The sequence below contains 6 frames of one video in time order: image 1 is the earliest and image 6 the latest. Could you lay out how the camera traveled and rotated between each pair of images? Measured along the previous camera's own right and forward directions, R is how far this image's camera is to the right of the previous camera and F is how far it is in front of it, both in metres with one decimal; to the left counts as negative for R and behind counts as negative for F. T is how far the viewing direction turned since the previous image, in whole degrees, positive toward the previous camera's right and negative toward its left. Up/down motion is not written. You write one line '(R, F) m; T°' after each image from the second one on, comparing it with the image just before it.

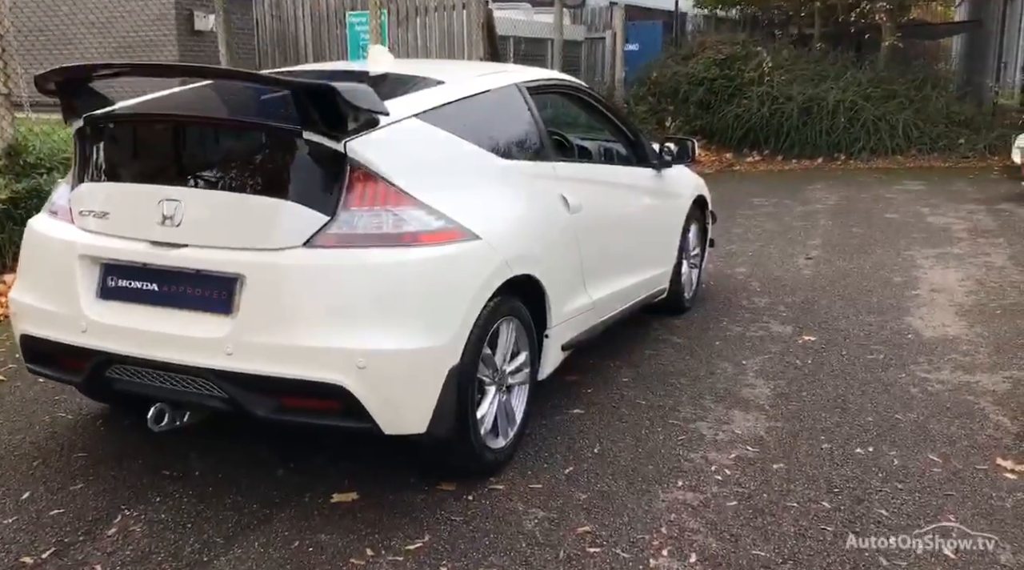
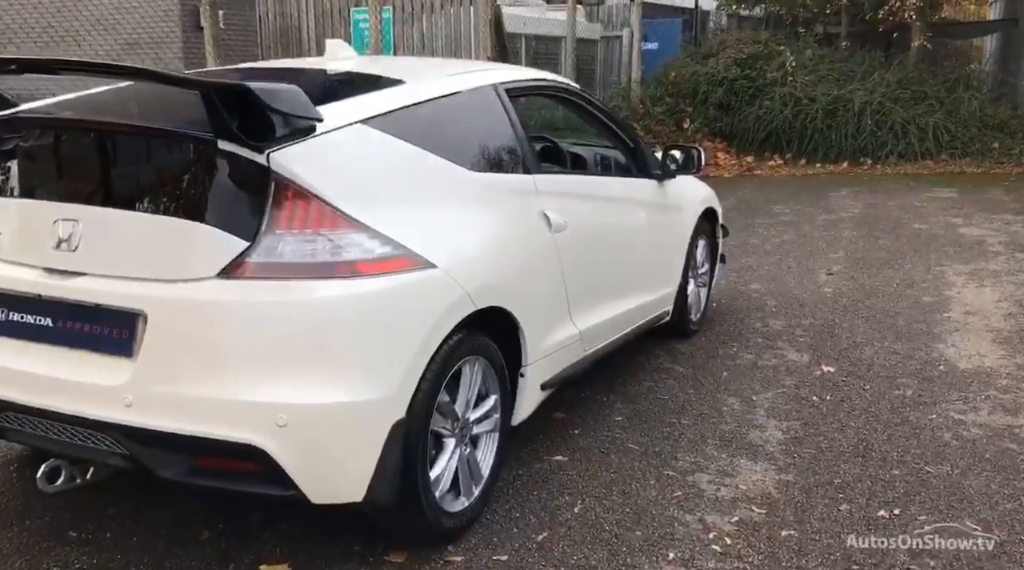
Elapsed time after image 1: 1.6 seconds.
(+0.2, +0.5) m; -1°
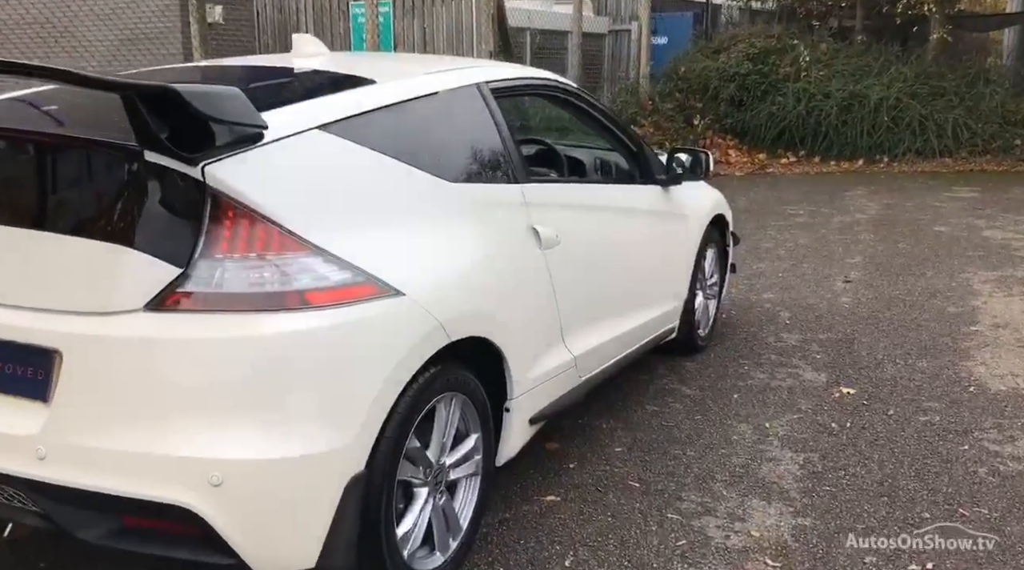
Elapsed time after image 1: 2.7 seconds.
(+0.1, +0.4) m; -1°
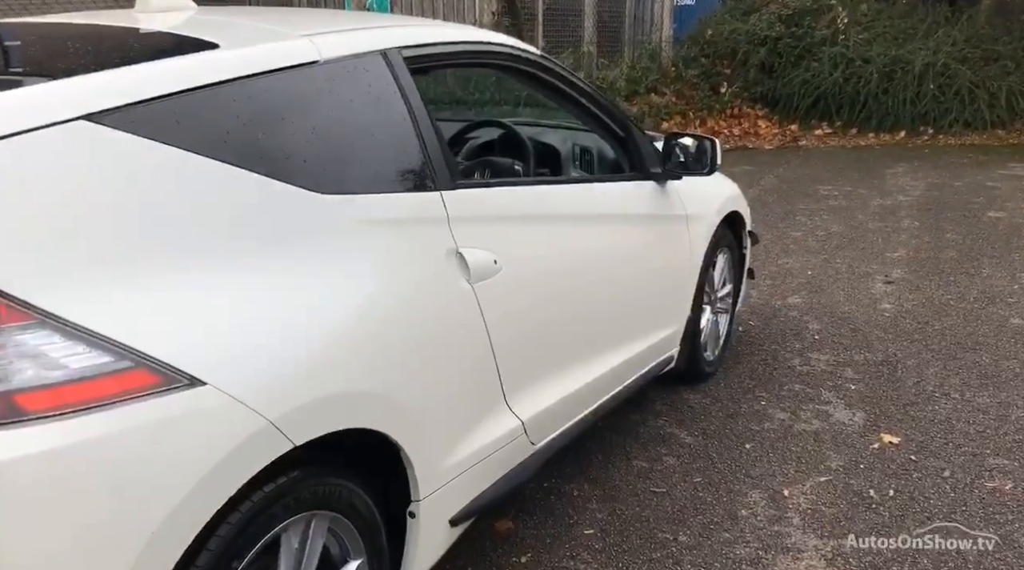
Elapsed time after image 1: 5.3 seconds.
(+0.3, +1.0) m; -2°
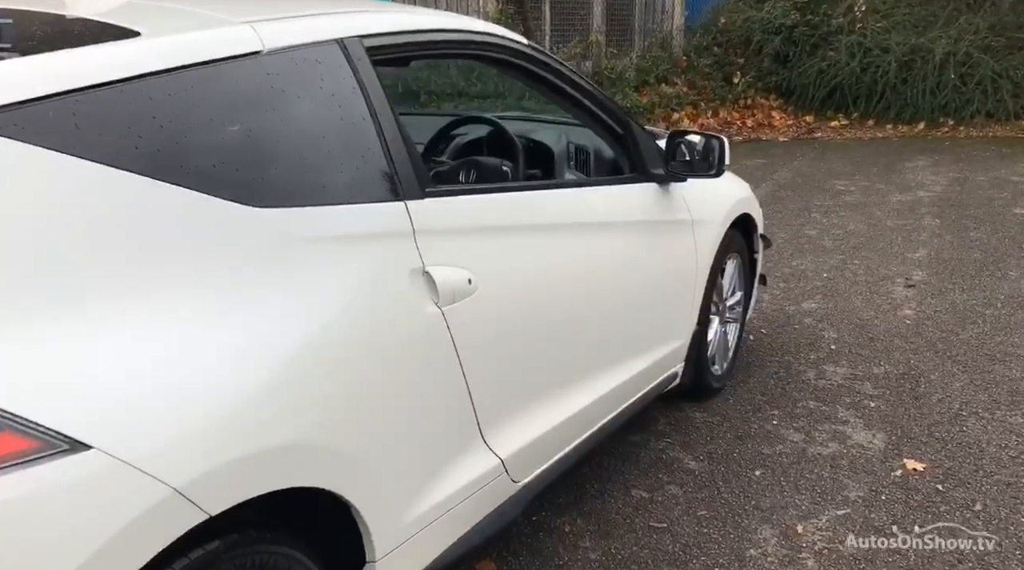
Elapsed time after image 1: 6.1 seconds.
(+0.1, +0.3) m; -1°
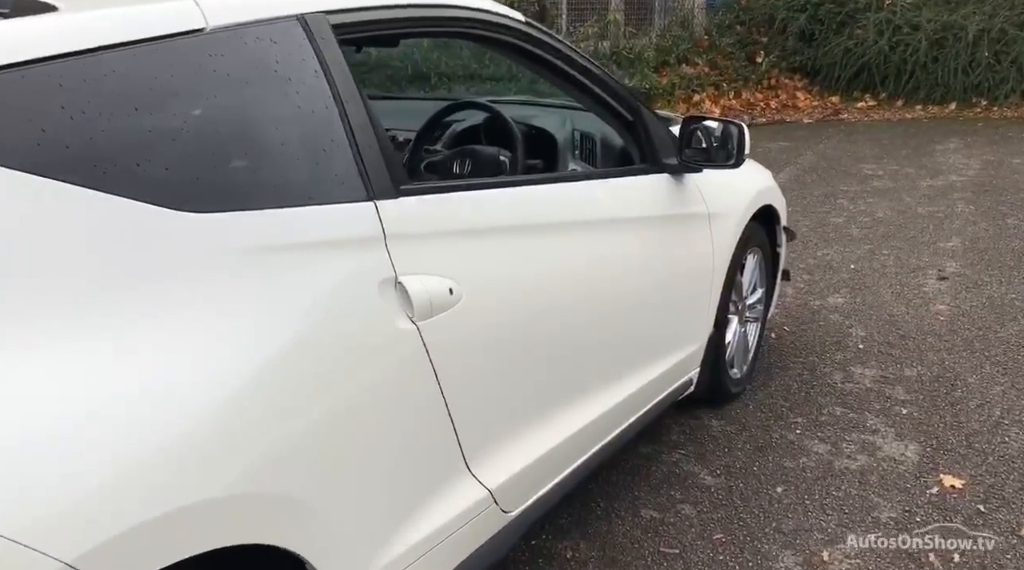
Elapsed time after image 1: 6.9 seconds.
(+0.1, +0.3) m; -1°
